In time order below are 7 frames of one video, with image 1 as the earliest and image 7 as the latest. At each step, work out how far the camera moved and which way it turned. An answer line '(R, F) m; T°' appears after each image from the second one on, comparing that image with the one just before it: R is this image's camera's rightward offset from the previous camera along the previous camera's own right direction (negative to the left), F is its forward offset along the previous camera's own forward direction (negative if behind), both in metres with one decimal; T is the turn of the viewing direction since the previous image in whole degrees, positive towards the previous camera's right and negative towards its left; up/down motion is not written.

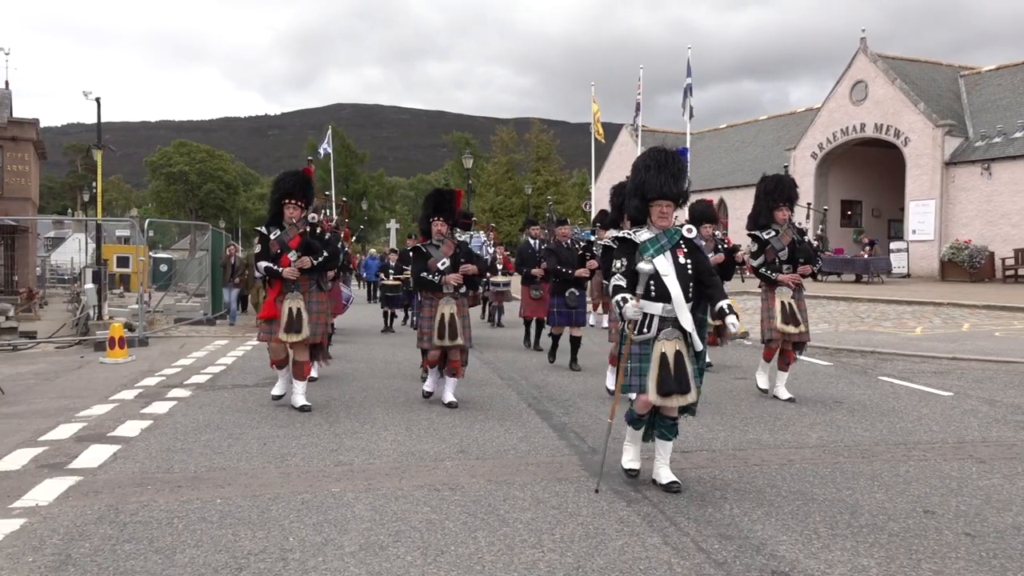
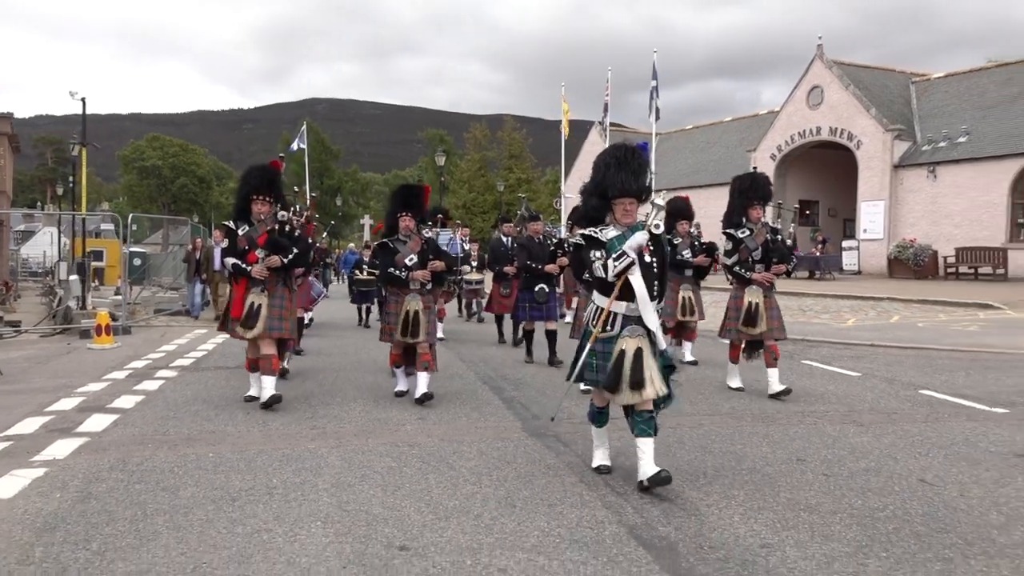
(+0.2, -0.9) m; +2°
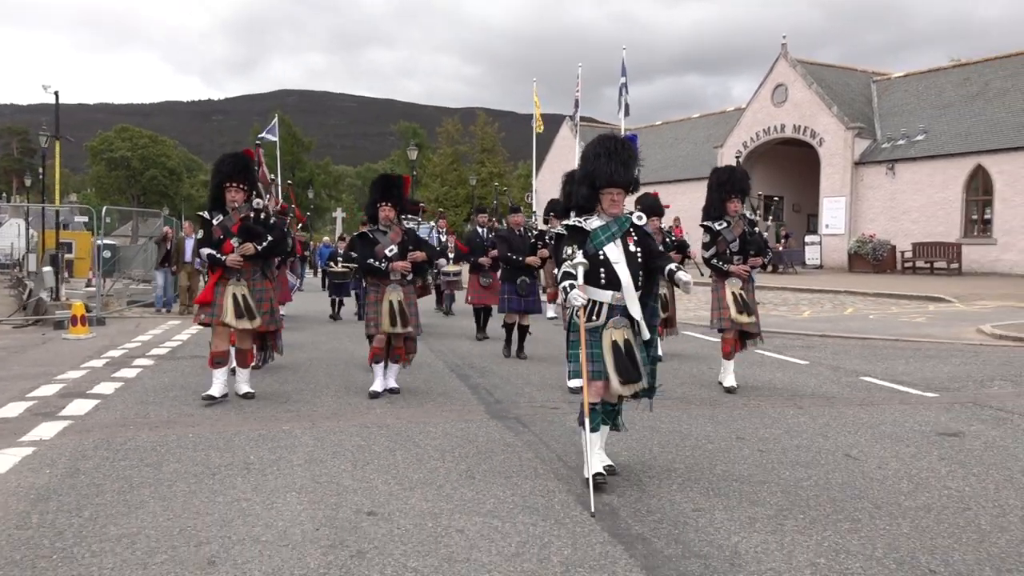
(+0.1, -0.4) m; +2°
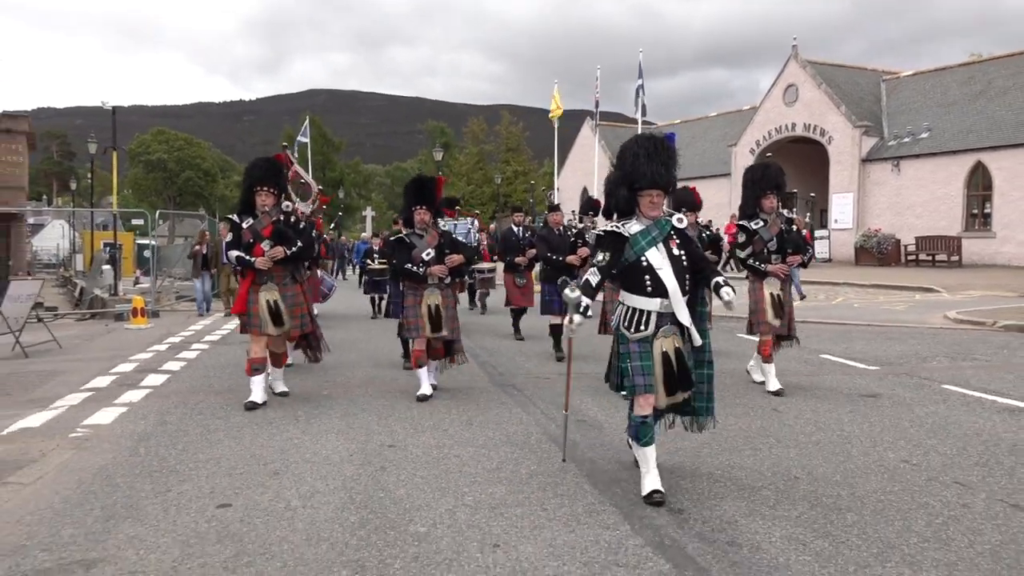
(+0.3, -1.3) m; -2°
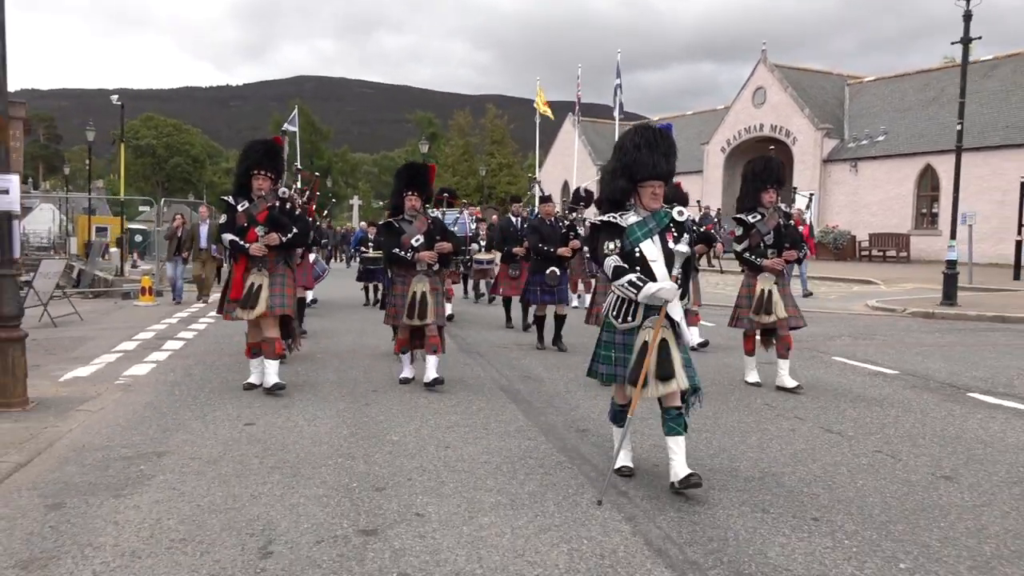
(+0.2, -1.5) m; +1°
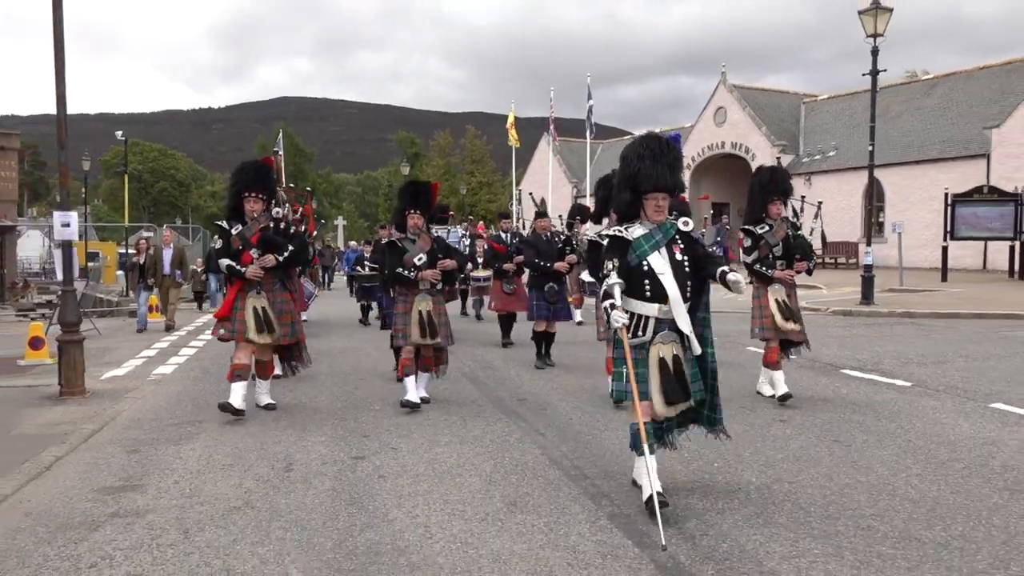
(+0.3, -1.7) m; +1°
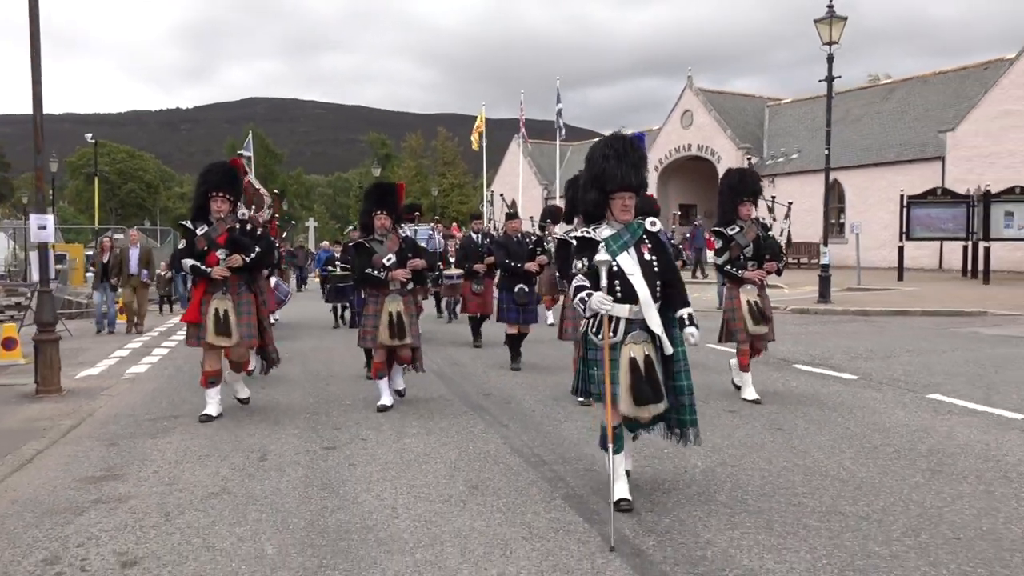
(+0.1, -0.3) m; +2°
